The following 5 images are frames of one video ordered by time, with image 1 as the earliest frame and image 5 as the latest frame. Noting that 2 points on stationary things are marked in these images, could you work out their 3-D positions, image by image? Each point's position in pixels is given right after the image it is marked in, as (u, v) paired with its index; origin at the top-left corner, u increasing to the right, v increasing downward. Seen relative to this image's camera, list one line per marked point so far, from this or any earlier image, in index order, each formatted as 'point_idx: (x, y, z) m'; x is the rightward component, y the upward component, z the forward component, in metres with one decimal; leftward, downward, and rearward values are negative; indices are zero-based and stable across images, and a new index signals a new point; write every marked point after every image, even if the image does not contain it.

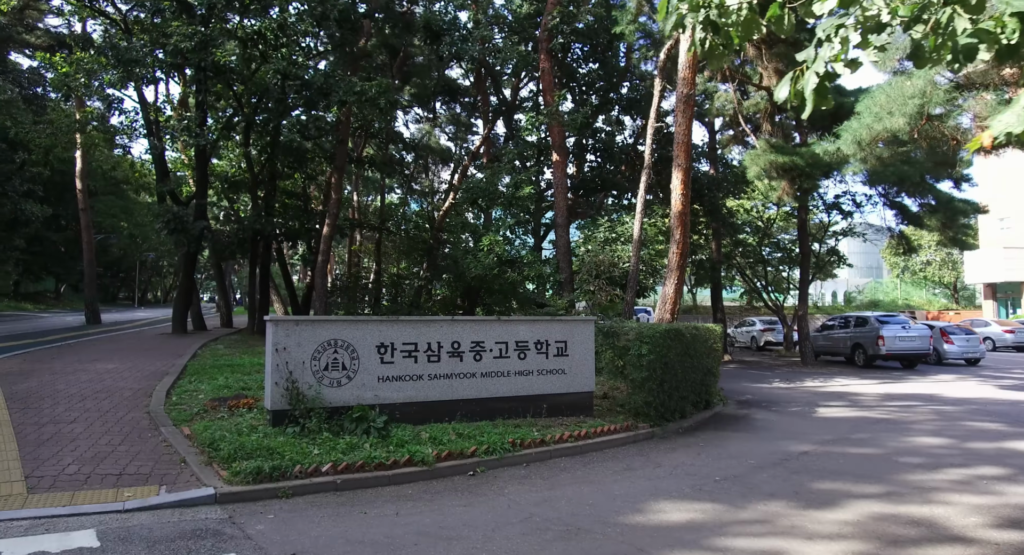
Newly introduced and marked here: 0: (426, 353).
0: (-1.1, -1.0, +8.2) m
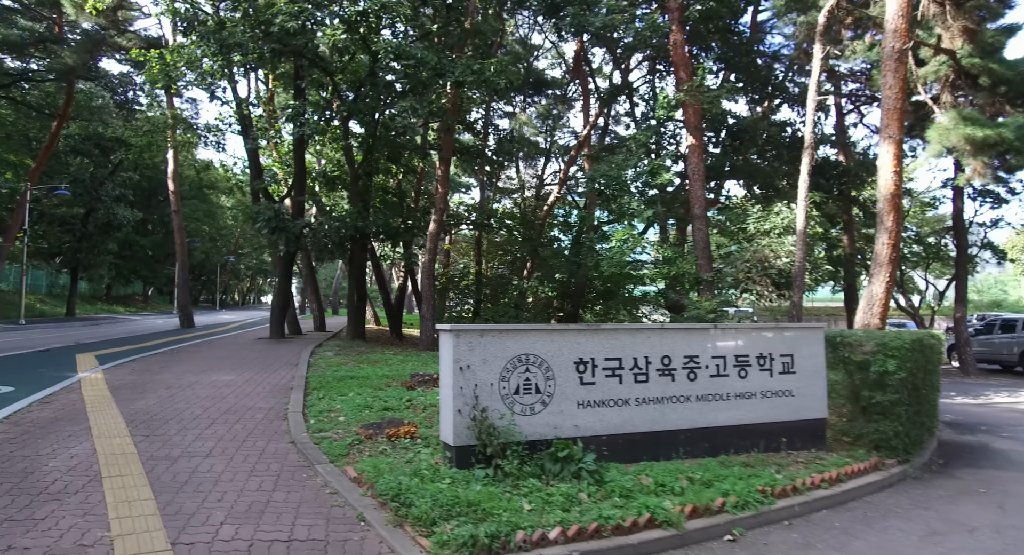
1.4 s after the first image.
0: (+1.2, -1.0, +6.4) m
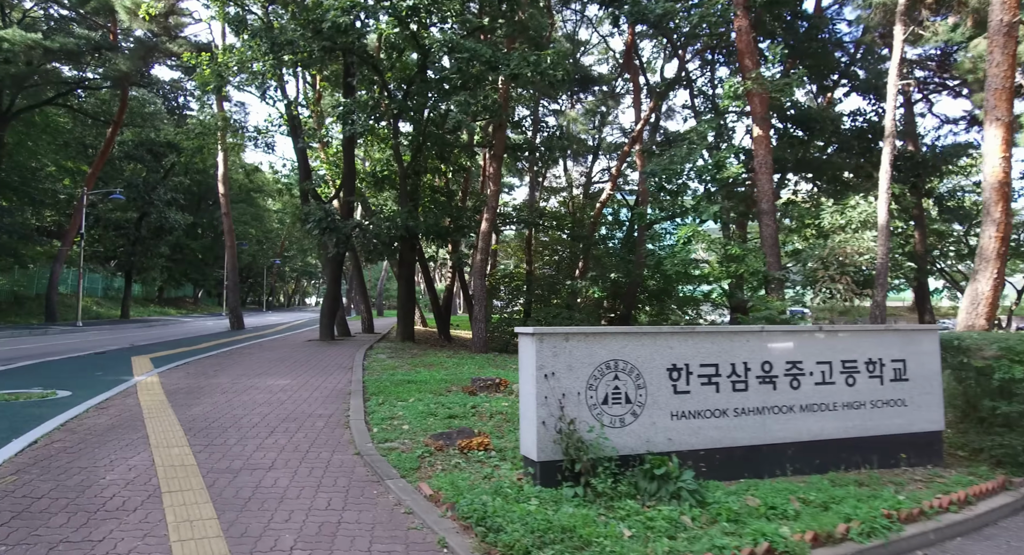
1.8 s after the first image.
0: (+2.0, -0.9, +5.7) m
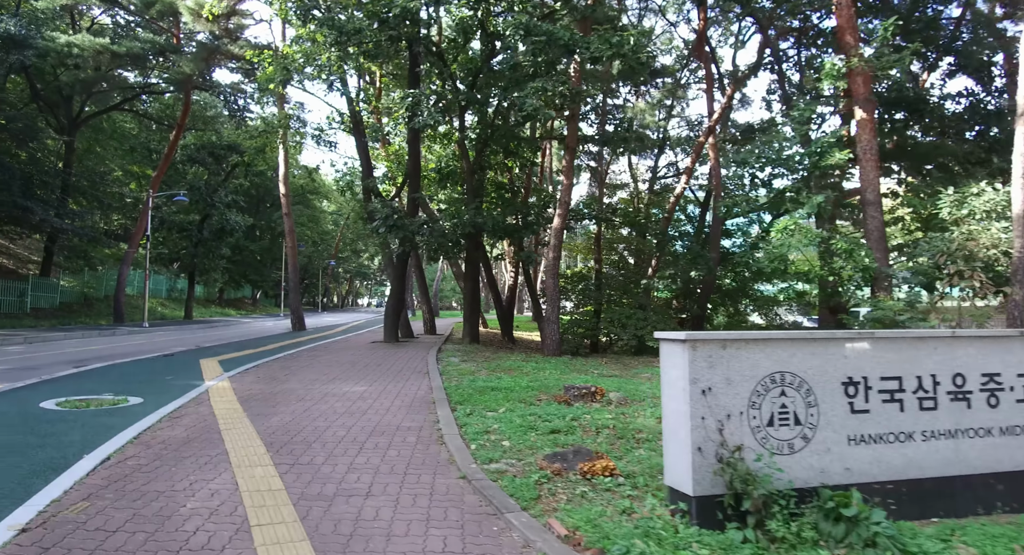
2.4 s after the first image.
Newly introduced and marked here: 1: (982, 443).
0: (+3.1, -0.9, +4.7) m
1: (+3.7, -1.3, +4.8) m
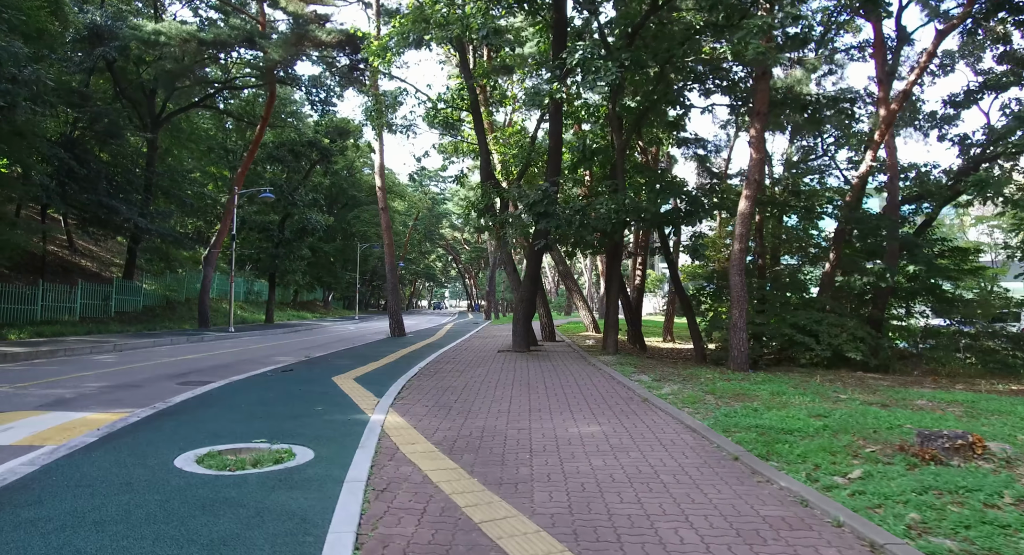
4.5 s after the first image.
0: (+5.7, -0.8, +1.6) m
1: (+6.3, -1.2, +1.7) m
